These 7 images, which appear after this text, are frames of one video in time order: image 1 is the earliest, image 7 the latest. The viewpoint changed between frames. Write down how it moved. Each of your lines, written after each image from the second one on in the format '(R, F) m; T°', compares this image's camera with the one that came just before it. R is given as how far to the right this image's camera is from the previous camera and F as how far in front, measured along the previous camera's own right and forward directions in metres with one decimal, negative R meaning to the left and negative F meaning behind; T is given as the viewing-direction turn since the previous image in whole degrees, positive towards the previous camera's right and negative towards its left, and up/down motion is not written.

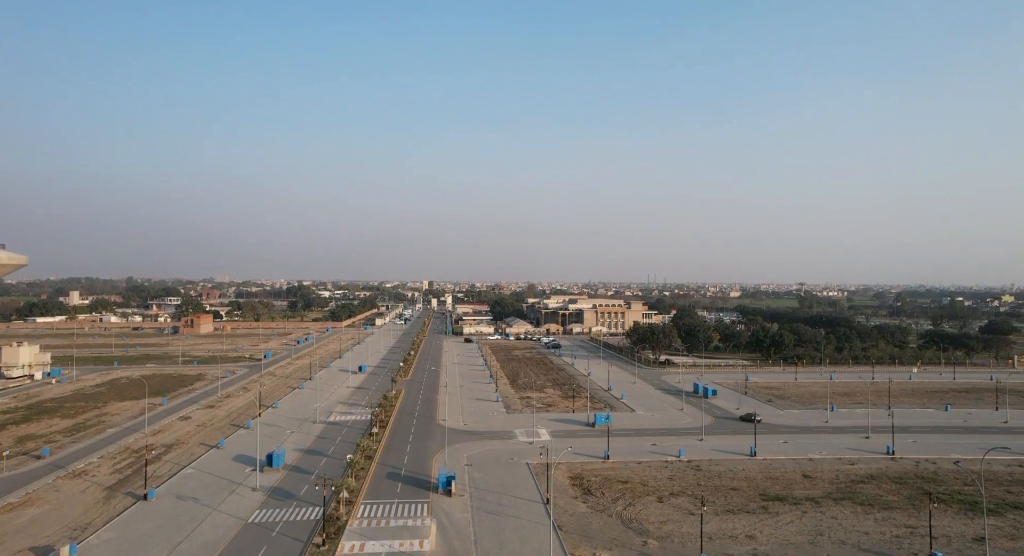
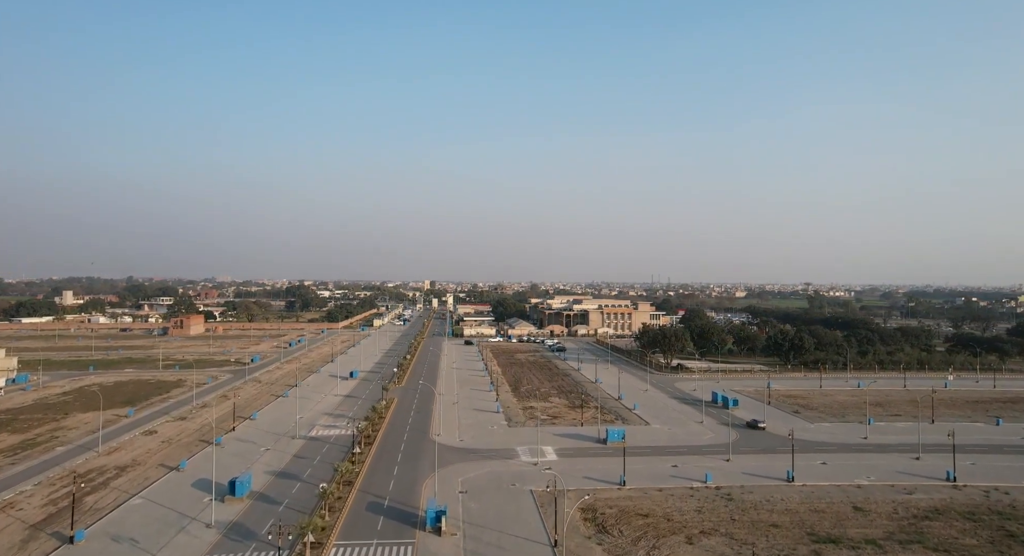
(0.0, +3.7) m; 0°
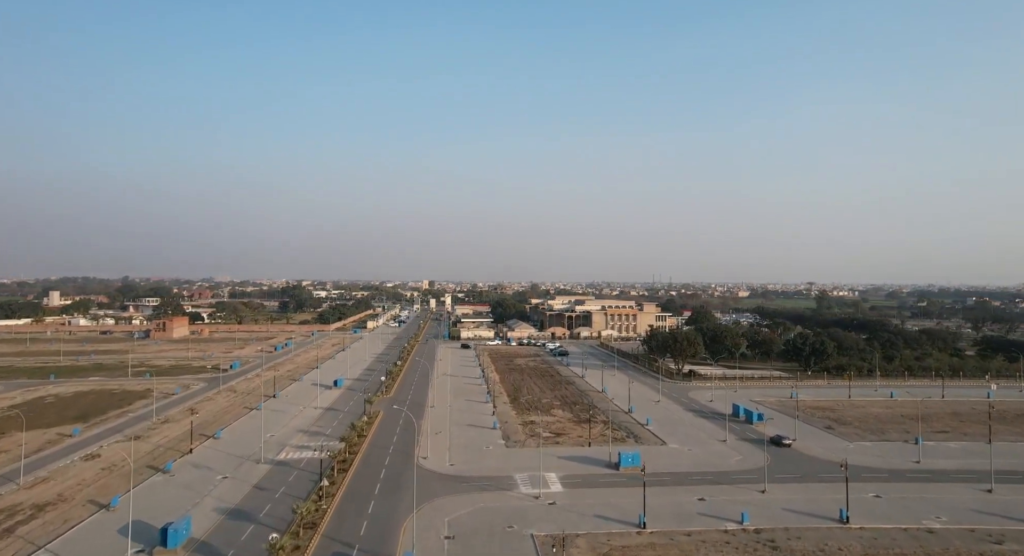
(+0.1, +4.3) m; 0°
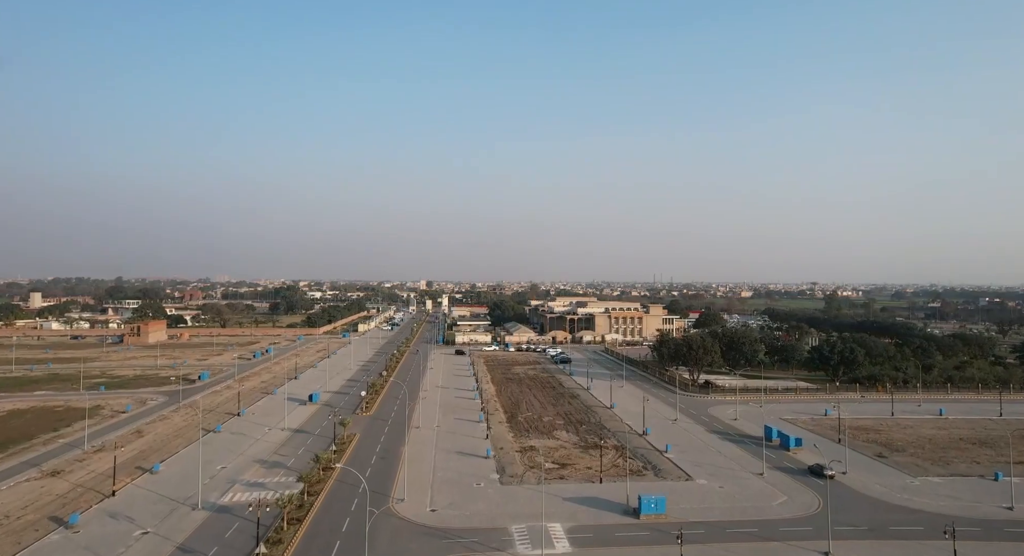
(+0.2, +5.3) m; 0°
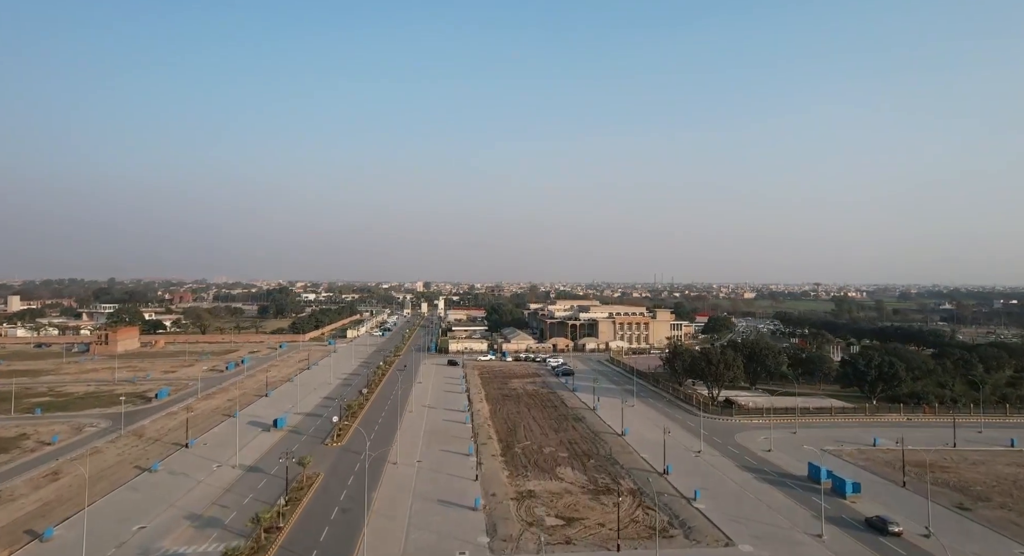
(+0.2, +5.7) m; 0°
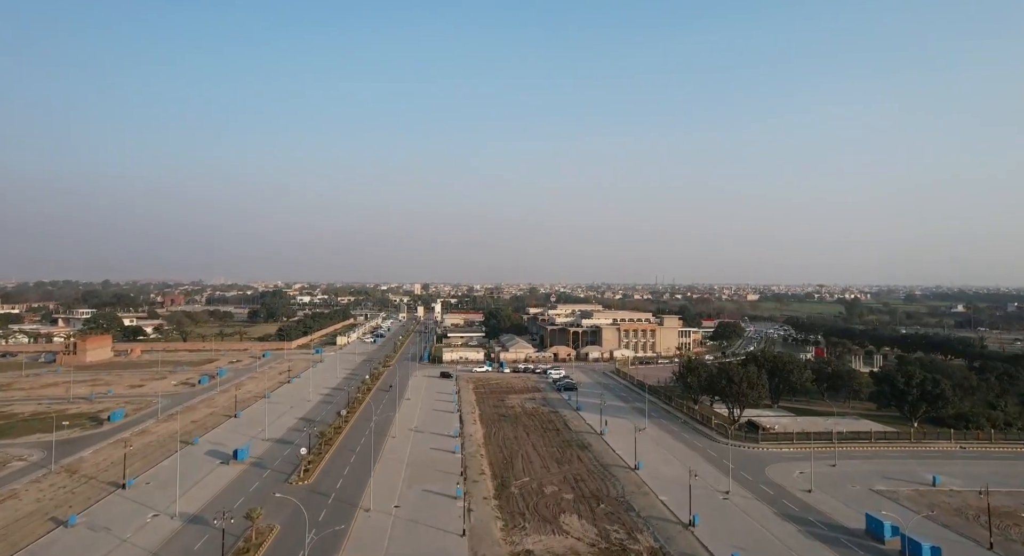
(+0.2, +4.9) m; 0°
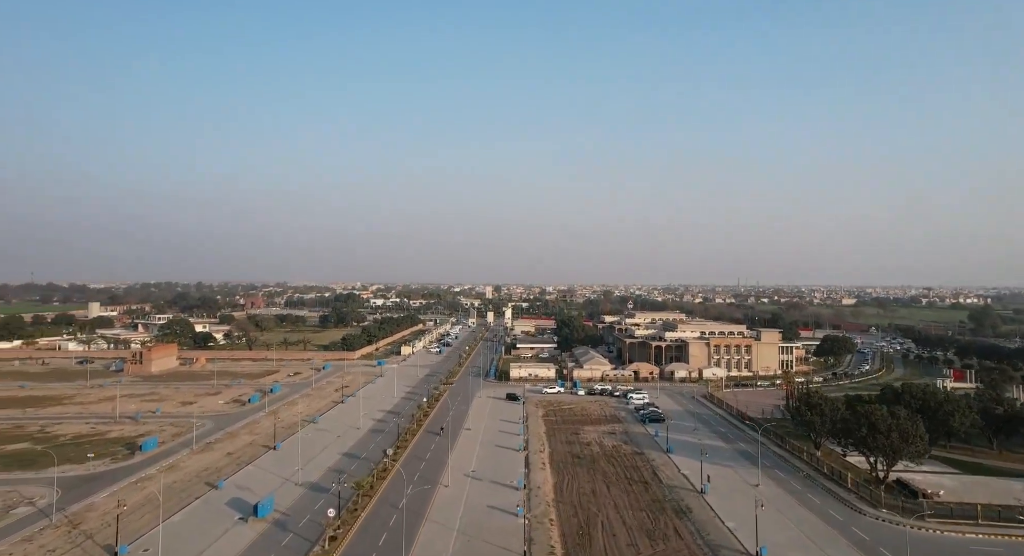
(-0.2, +6.8) m; -7°
